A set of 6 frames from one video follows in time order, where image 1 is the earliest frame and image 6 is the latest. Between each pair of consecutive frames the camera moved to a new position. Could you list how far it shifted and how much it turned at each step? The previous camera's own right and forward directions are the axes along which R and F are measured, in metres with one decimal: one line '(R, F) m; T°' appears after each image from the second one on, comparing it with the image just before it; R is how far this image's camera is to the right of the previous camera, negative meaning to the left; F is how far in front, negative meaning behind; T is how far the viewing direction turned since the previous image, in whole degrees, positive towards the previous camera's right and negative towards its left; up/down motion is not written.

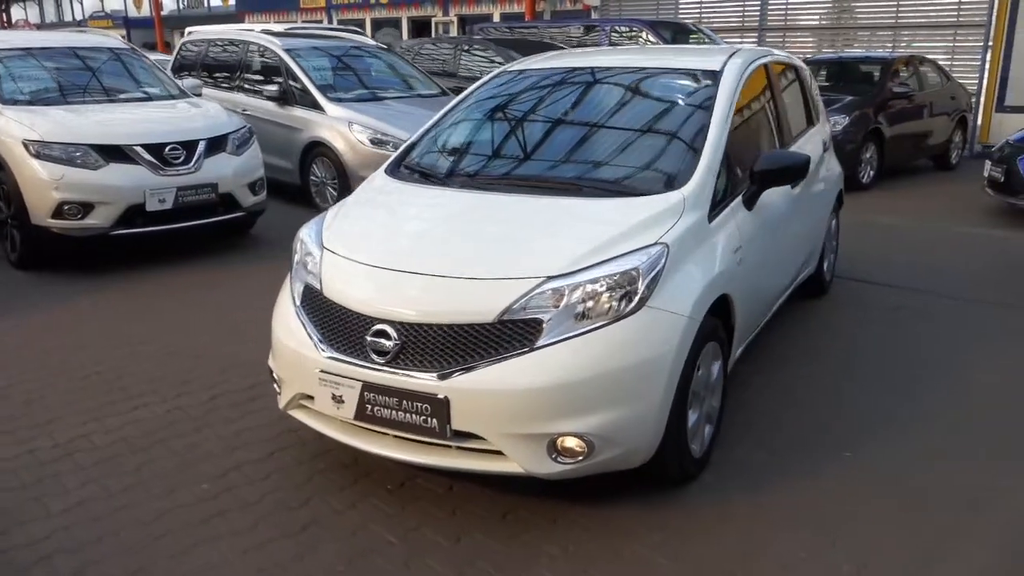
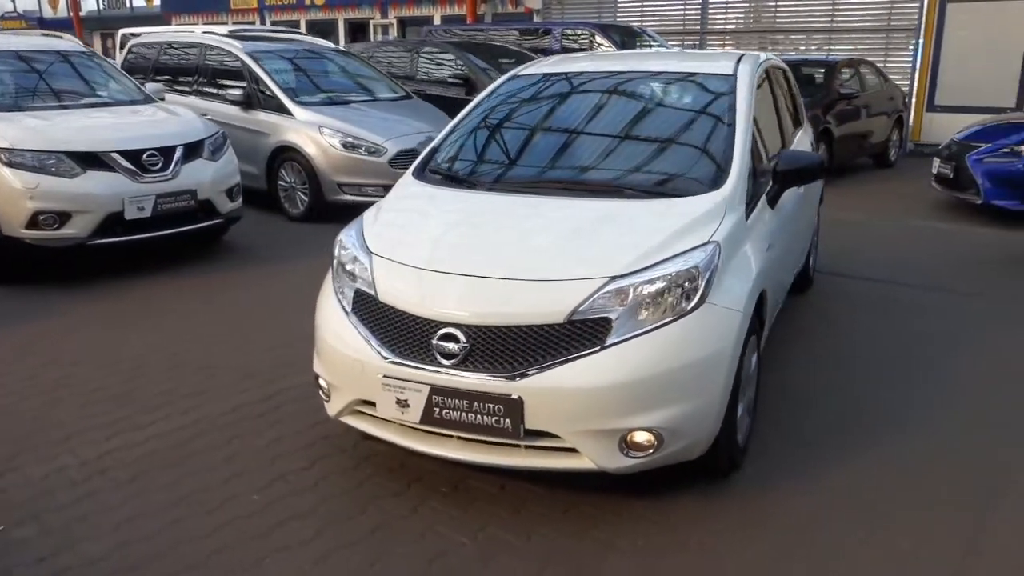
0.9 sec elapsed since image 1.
(-0.5, 0.0) m; +5°
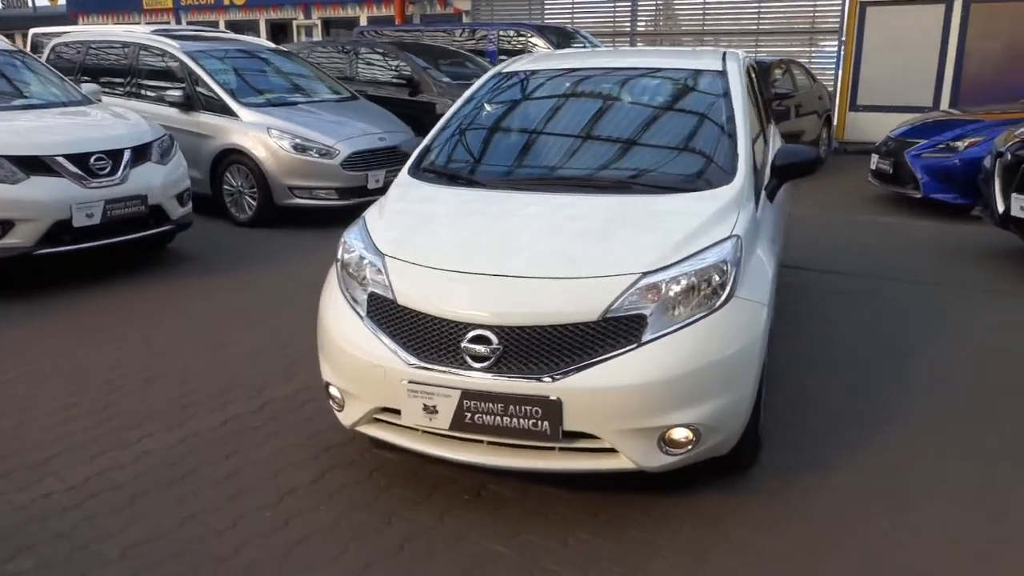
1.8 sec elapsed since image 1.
(-0.4, +0.1) m; +6°
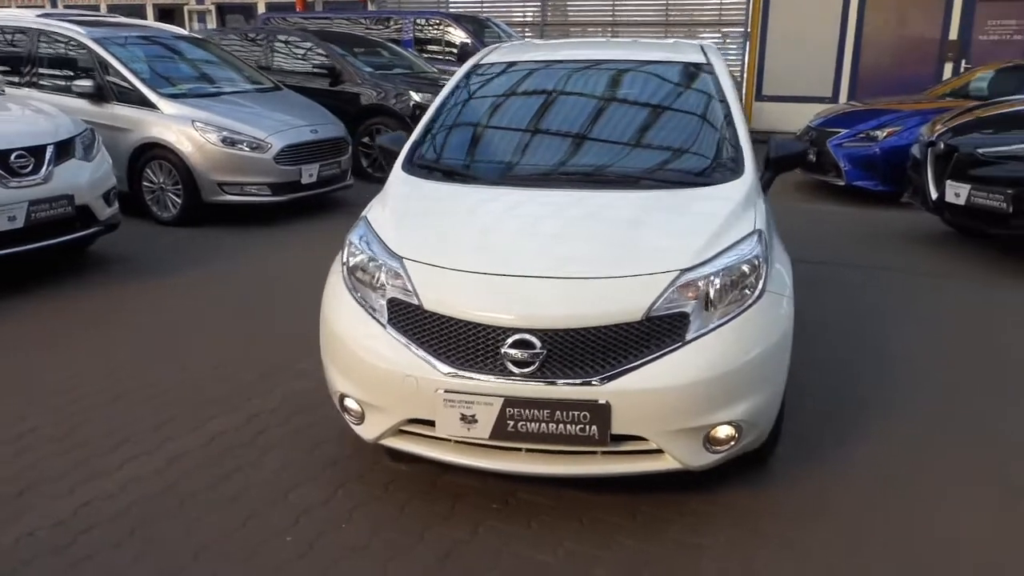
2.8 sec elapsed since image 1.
(-0.5, +0.1) m; +7°
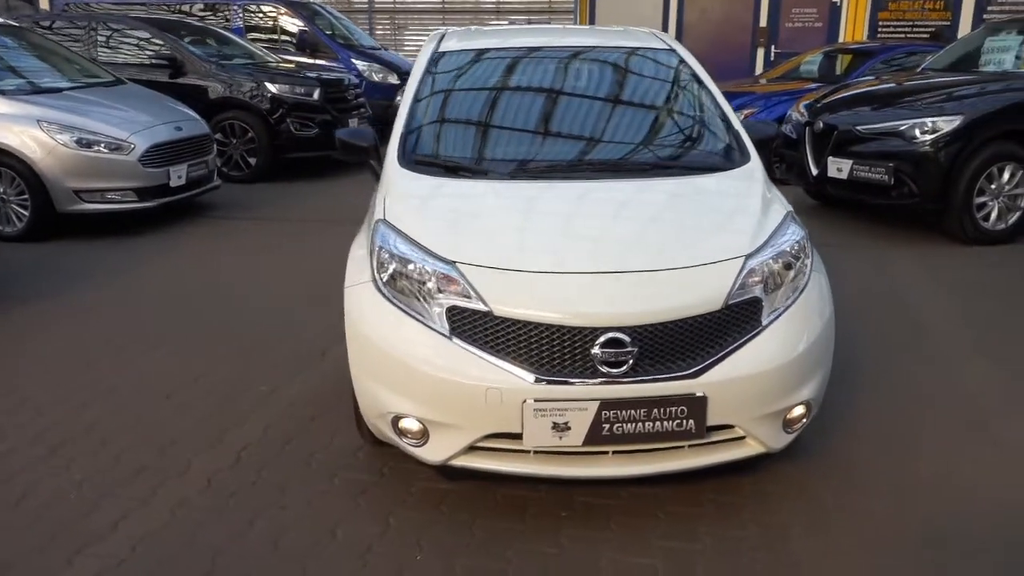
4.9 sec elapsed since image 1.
(-0.9, +0.3) m; +13°
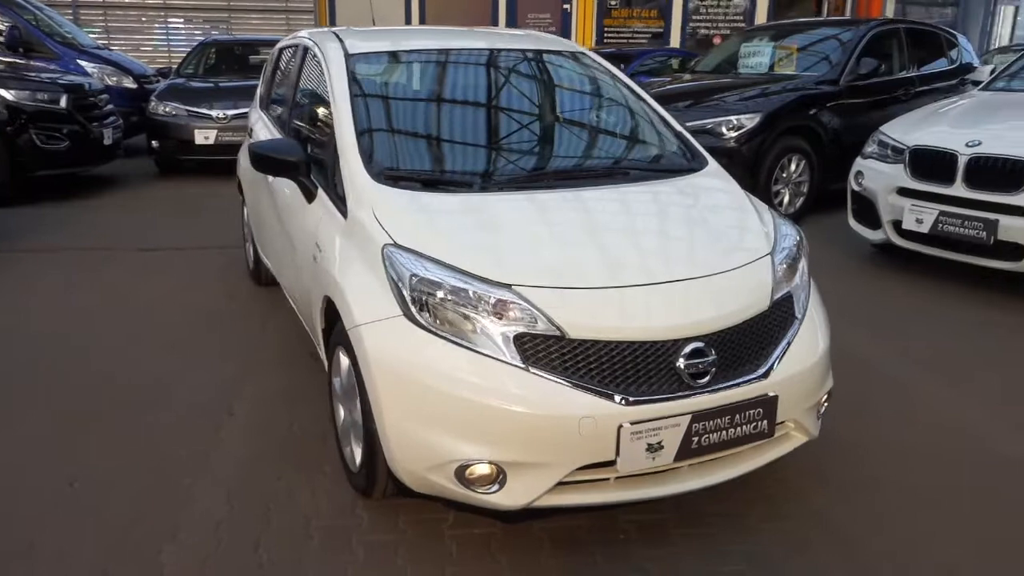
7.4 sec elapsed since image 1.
(-1.1, +0.4) m; +20°
